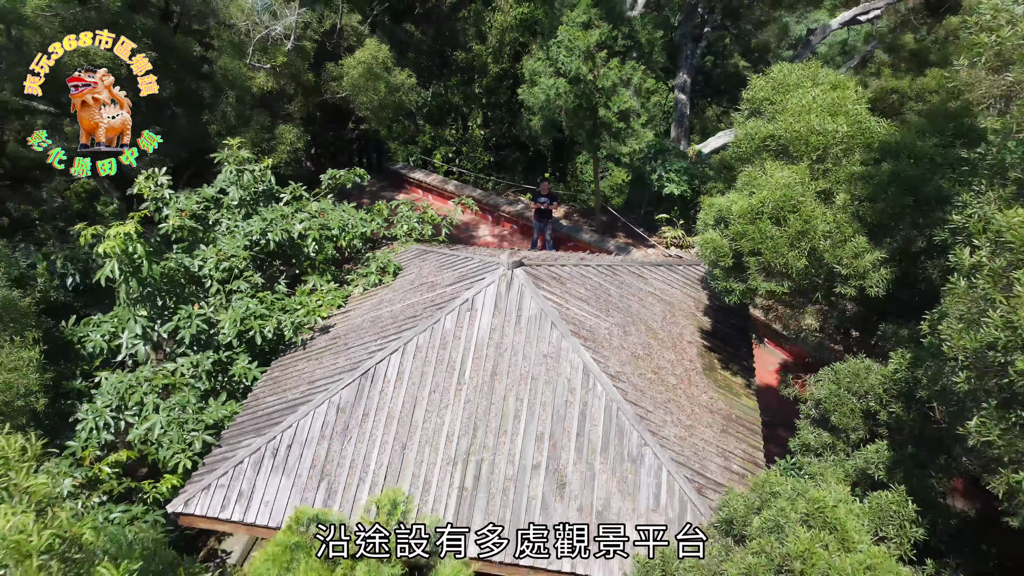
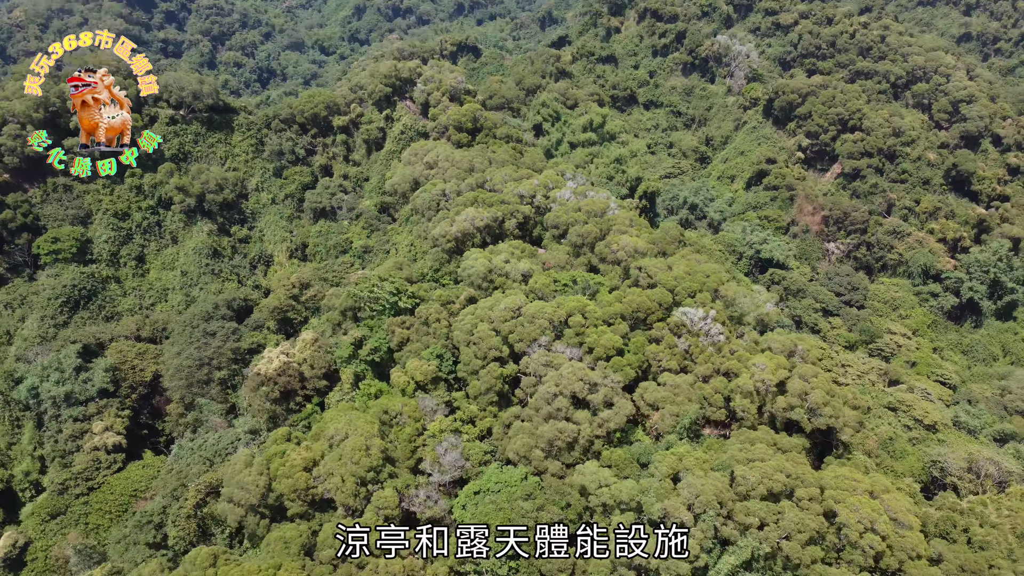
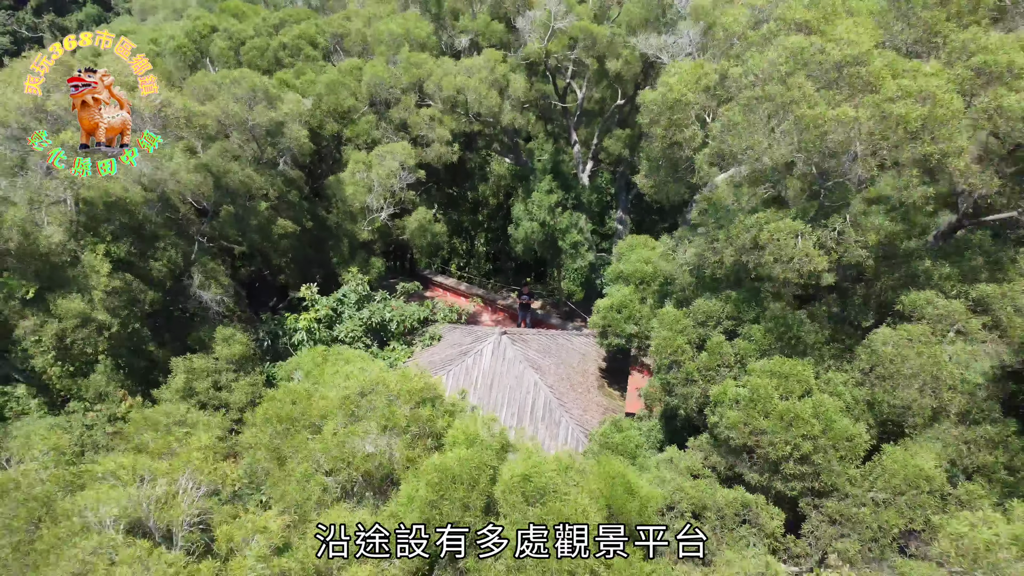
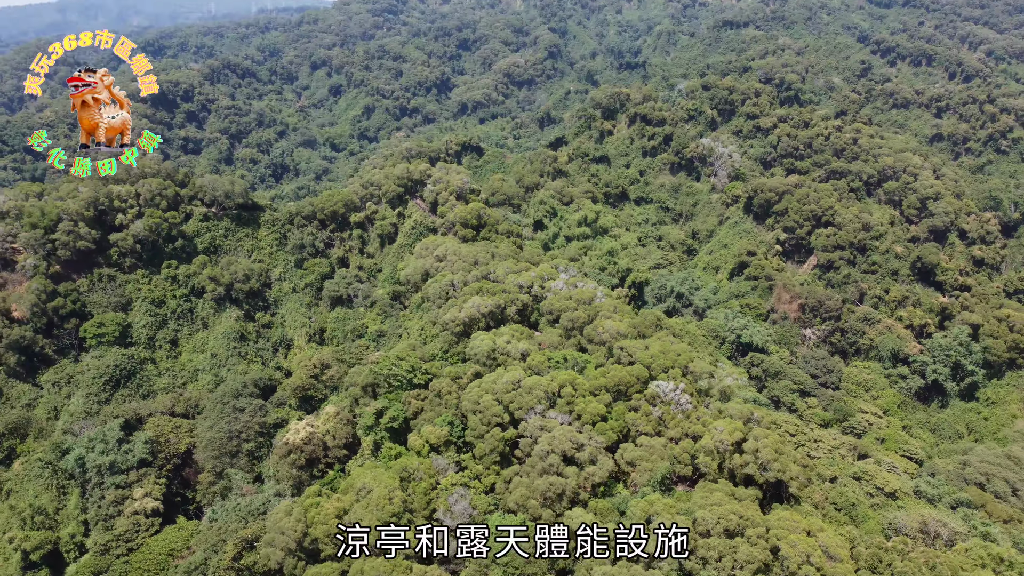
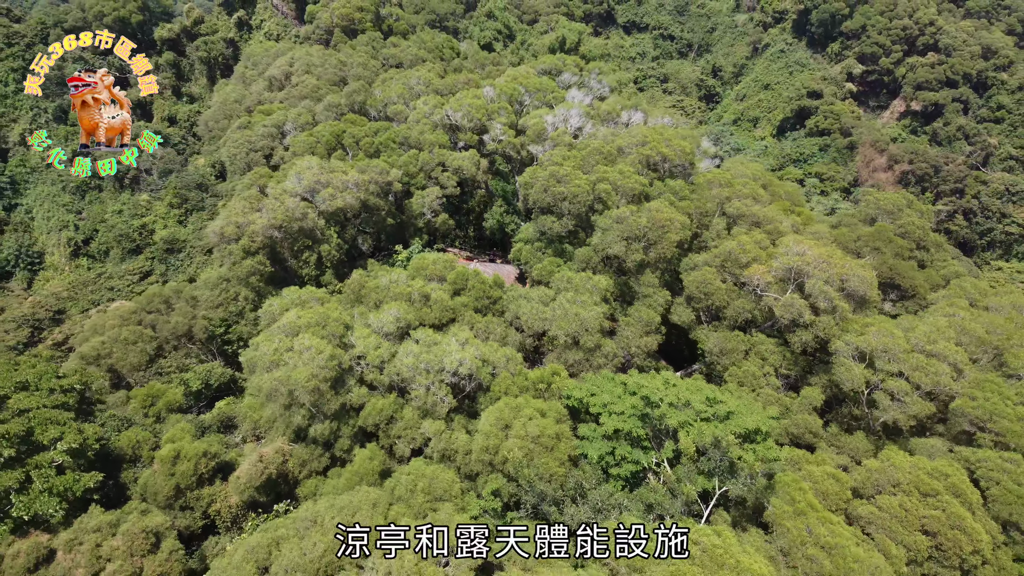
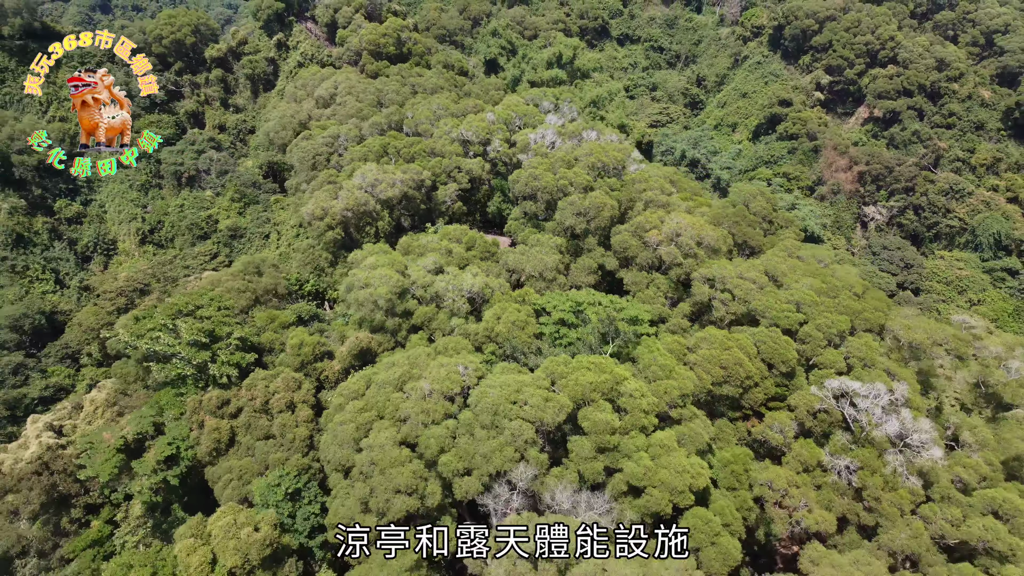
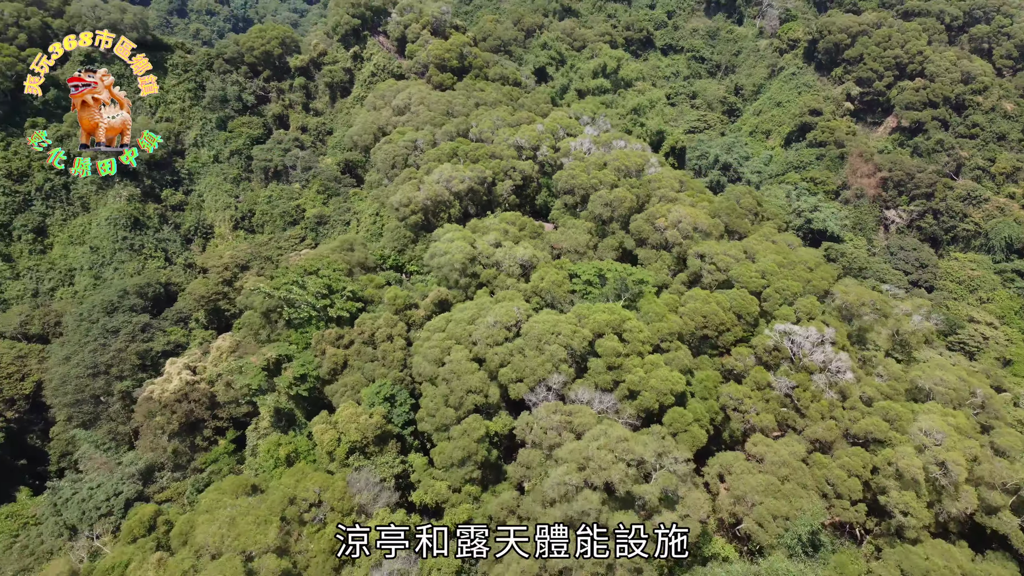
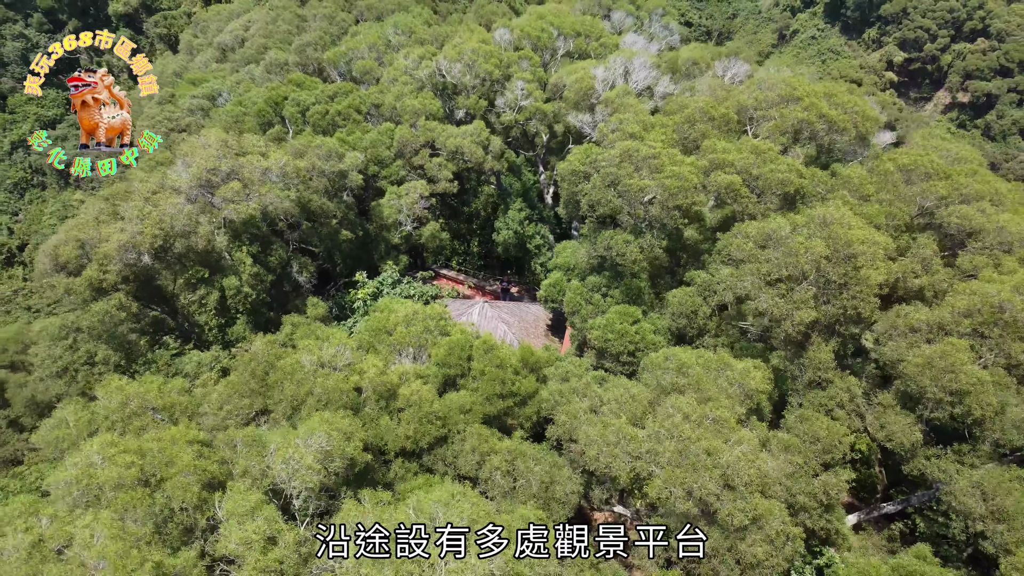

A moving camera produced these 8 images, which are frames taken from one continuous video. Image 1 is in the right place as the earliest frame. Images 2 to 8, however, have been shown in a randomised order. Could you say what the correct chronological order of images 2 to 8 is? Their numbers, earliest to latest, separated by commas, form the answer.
3, 8, 5, 6, 7, 2, 4
